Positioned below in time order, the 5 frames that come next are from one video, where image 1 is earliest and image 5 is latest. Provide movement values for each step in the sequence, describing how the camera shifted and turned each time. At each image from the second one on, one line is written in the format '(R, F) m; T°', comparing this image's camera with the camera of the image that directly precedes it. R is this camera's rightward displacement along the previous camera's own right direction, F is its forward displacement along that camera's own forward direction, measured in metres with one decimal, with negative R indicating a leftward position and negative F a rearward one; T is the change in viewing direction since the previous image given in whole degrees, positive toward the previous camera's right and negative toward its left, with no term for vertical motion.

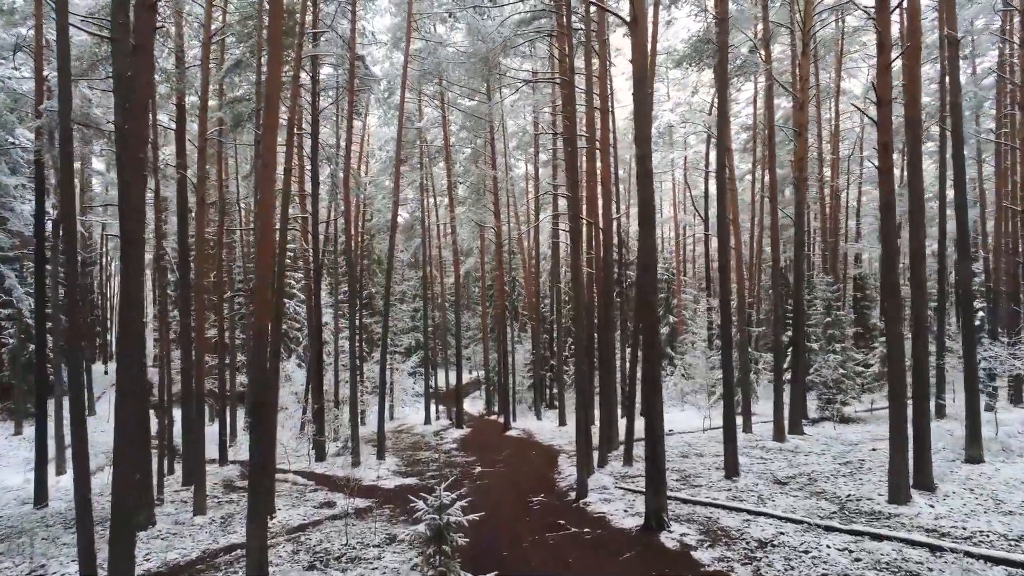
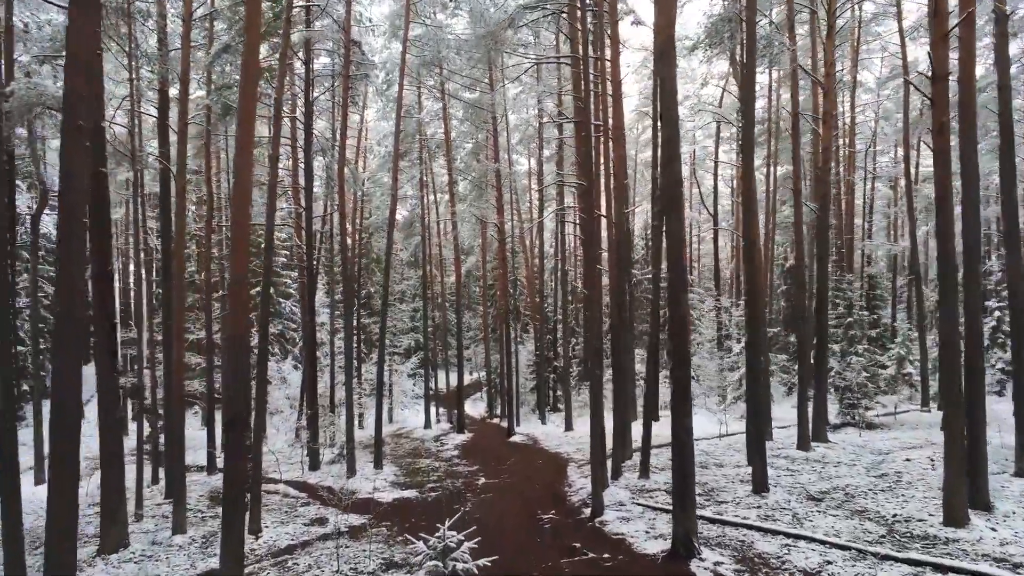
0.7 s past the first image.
(-0.1, +0.8) m; 0°
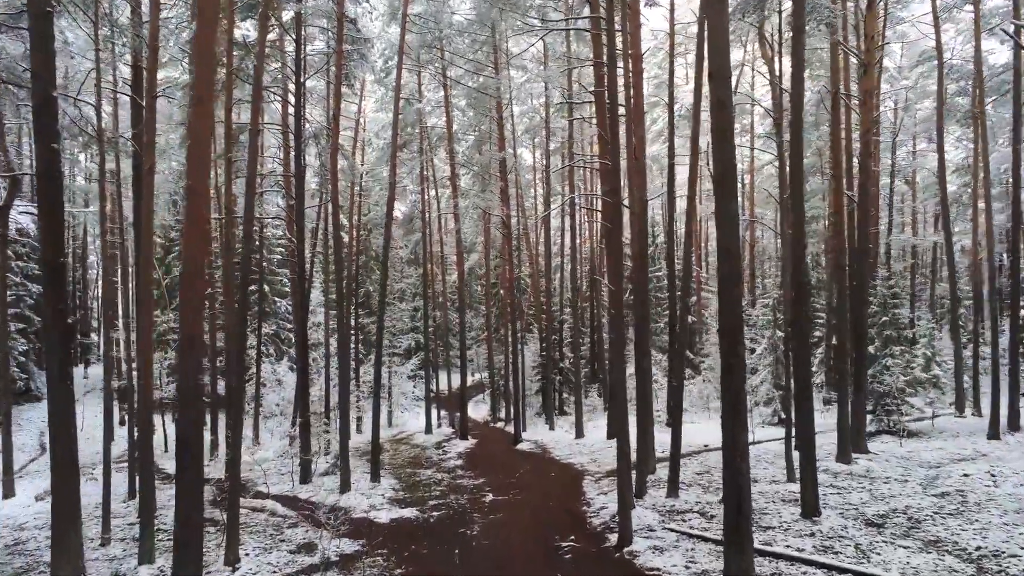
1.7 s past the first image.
(-0.2, +1.1) m; 0°
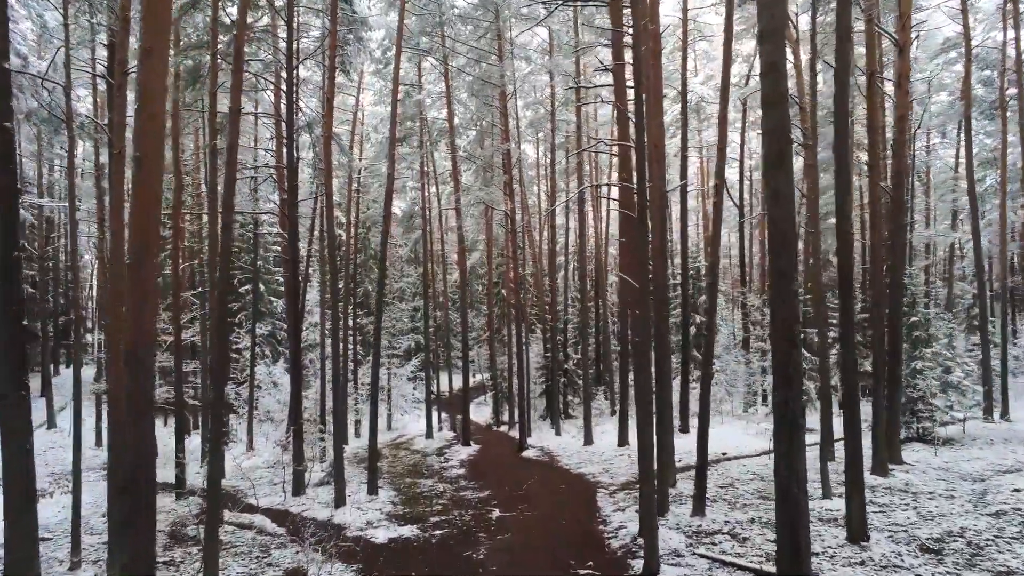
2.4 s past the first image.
(-0.1, +0.8) m; 0°
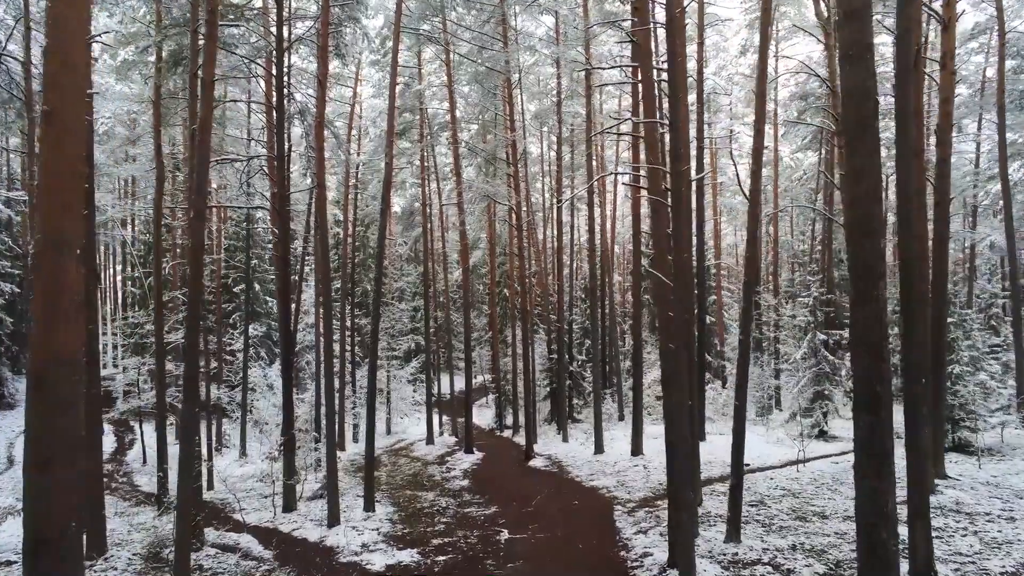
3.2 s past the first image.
(-0.2, +0.9) m; 0°
